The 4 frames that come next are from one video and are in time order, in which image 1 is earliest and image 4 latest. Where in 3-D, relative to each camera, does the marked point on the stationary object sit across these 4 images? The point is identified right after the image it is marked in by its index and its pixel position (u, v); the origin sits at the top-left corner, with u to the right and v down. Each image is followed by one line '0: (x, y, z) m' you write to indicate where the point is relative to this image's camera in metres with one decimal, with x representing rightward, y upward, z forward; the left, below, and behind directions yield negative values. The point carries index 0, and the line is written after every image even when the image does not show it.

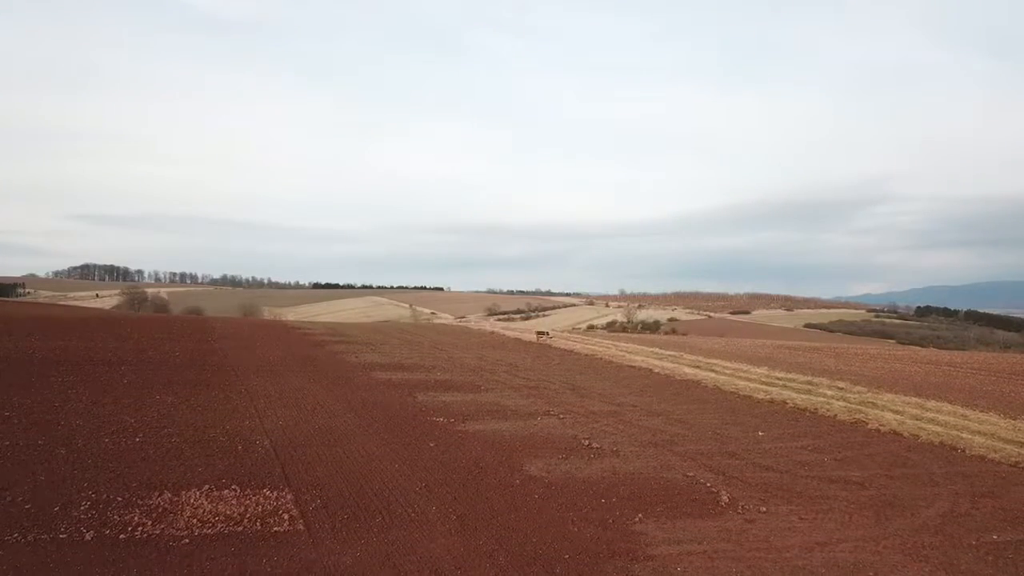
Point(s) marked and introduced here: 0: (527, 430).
0: (+0.3, -2.5, +9.8) m
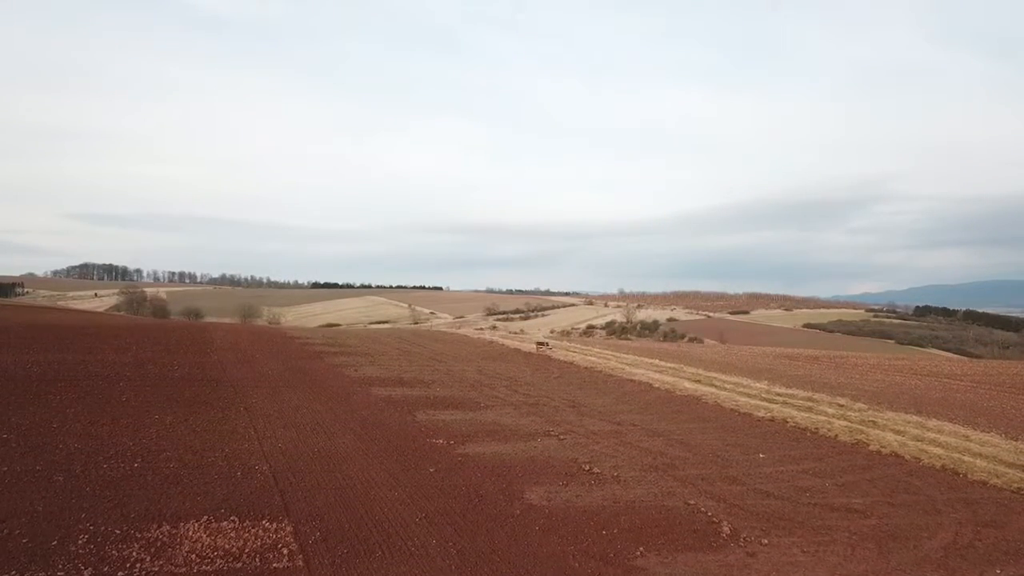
0: (+0.3, -2.8, +9.8) m
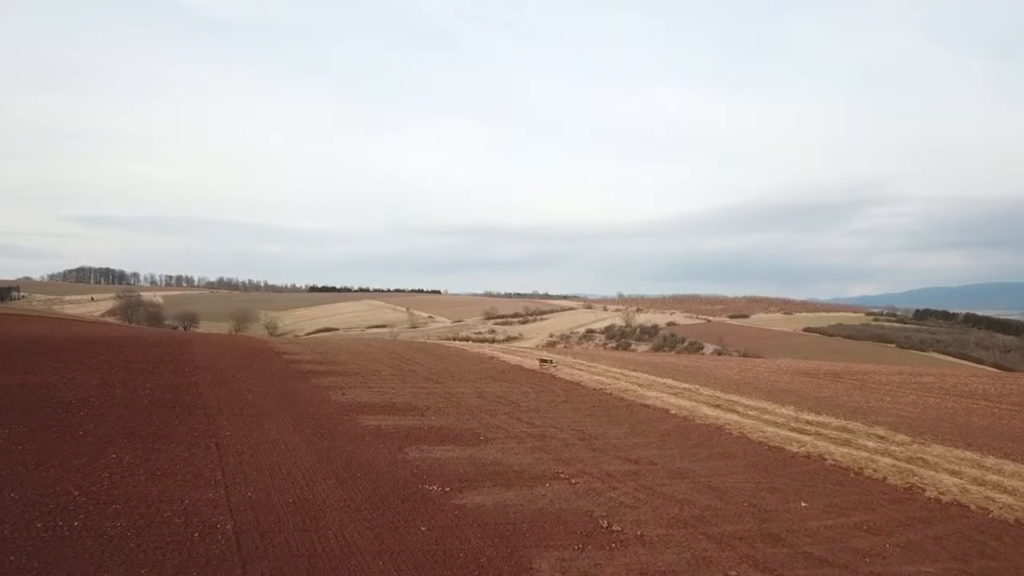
0: (+0.4, -3.2, +8.5) m
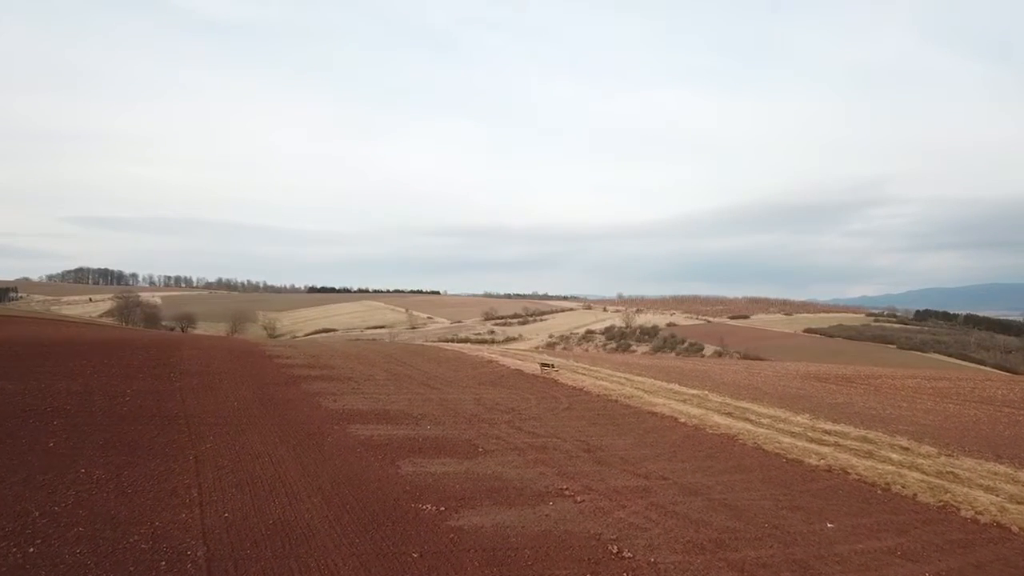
0: (+0.4, -3.2, +7.8) m
